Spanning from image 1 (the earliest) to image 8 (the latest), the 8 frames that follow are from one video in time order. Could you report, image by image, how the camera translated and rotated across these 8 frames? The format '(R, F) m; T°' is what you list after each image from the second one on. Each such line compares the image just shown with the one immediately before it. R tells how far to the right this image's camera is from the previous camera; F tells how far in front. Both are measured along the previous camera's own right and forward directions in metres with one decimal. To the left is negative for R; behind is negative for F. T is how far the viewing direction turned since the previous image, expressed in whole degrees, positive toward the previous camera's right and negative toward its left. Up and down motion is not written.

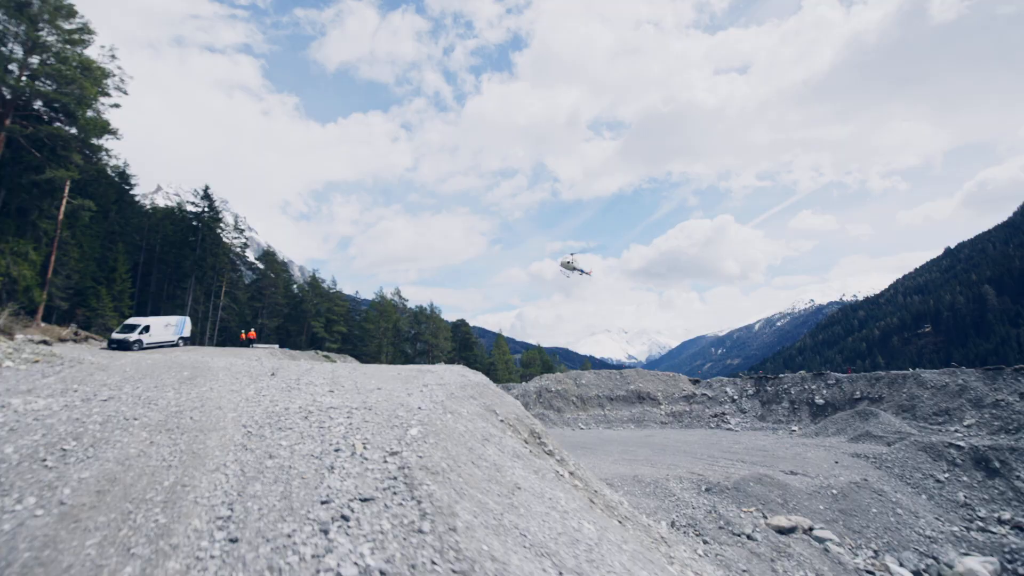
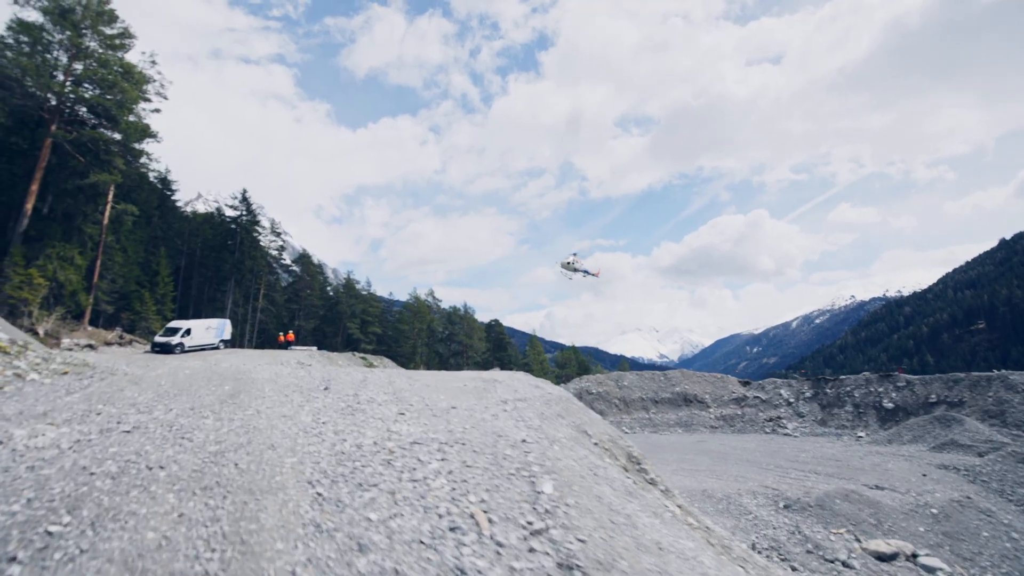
(-0.8, +1.3) m; -3°
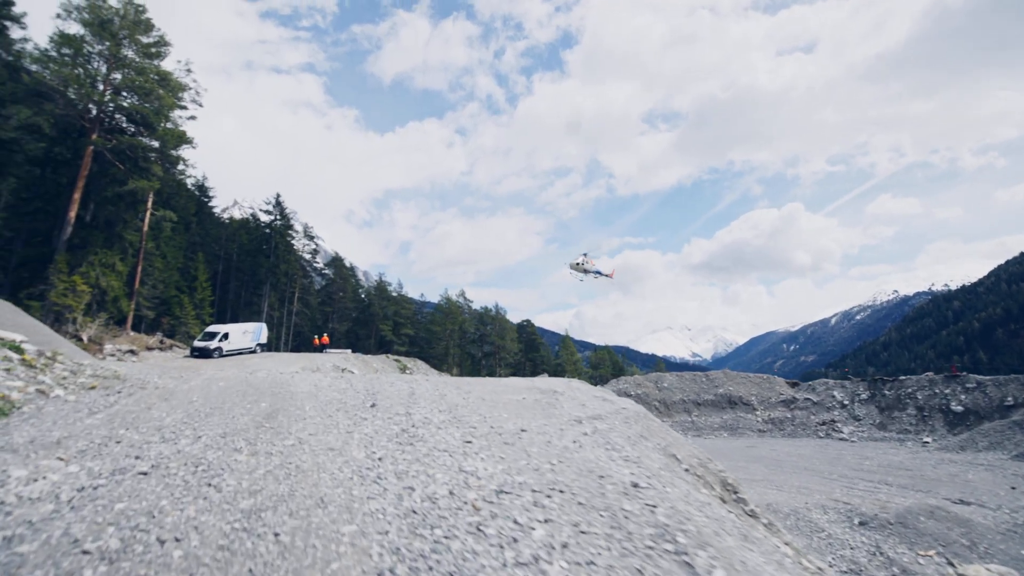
(-0.5, +0.9) m; -3°
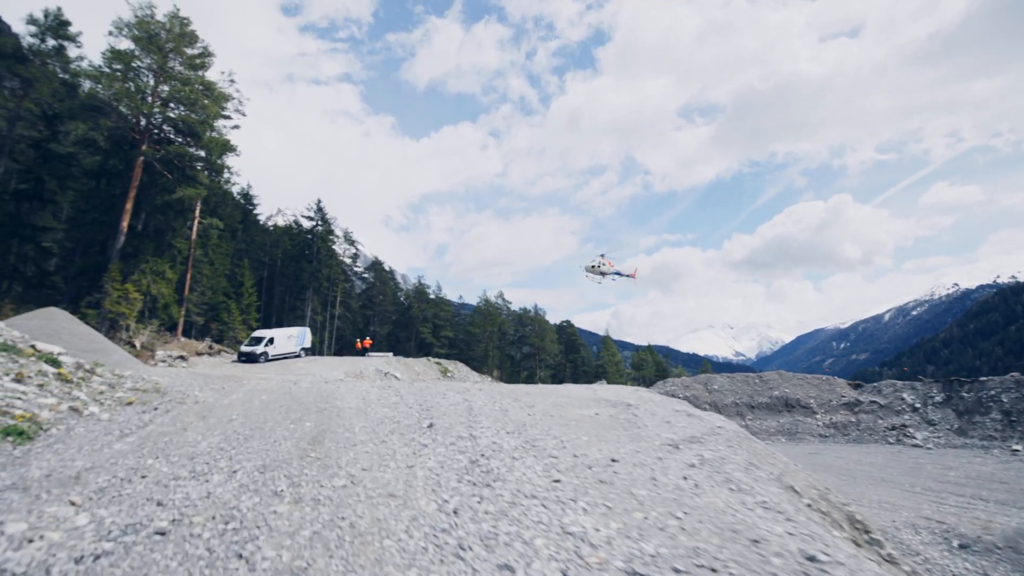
(-0.4, +0.8) m; -4°
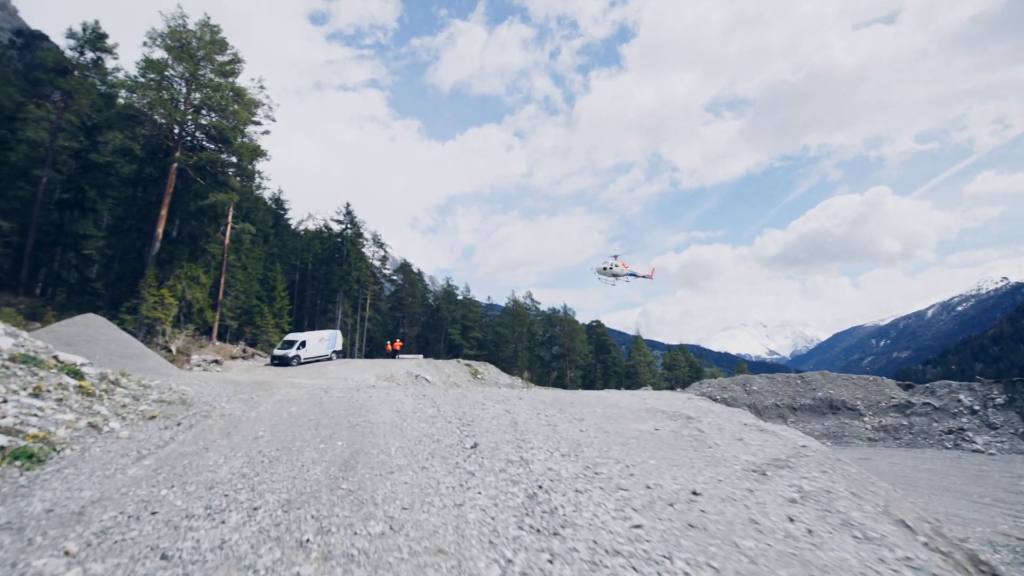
(-0.2, +0.6) m; -3°
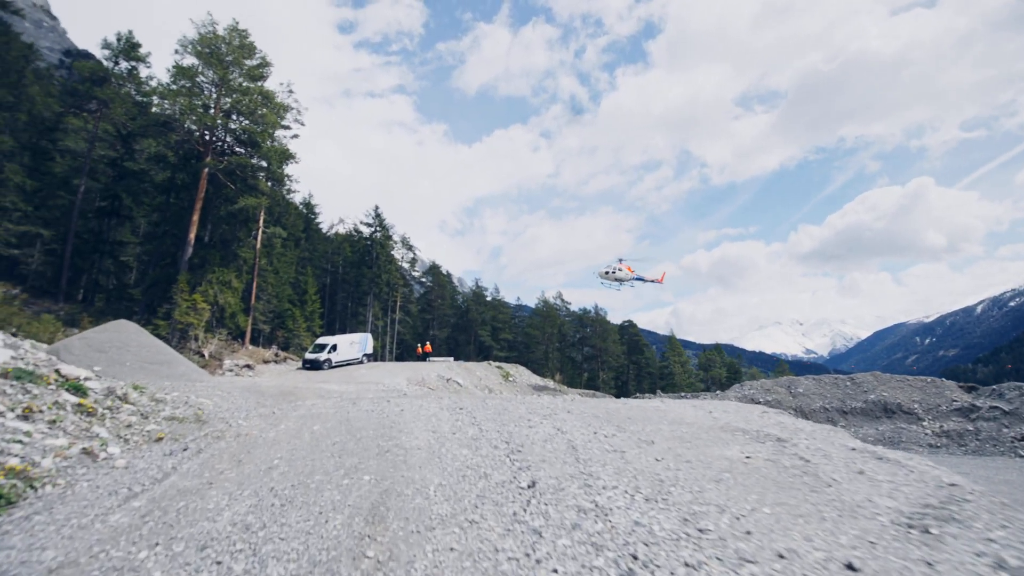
(-0.3, +0.9) m; -3°
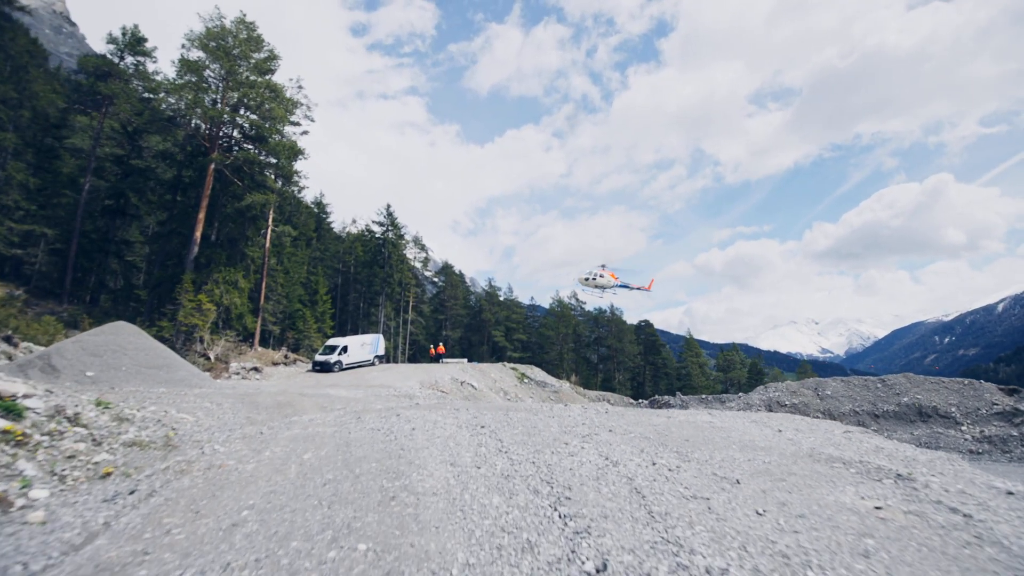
(-0.2, +1.2) m; -1°
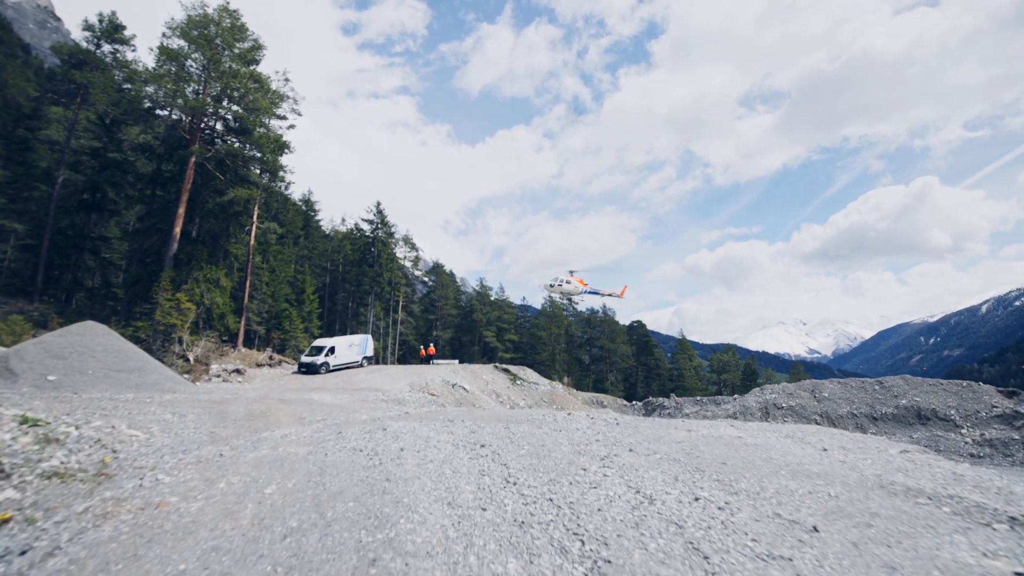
(-0.2, +0.9) m; +1°
